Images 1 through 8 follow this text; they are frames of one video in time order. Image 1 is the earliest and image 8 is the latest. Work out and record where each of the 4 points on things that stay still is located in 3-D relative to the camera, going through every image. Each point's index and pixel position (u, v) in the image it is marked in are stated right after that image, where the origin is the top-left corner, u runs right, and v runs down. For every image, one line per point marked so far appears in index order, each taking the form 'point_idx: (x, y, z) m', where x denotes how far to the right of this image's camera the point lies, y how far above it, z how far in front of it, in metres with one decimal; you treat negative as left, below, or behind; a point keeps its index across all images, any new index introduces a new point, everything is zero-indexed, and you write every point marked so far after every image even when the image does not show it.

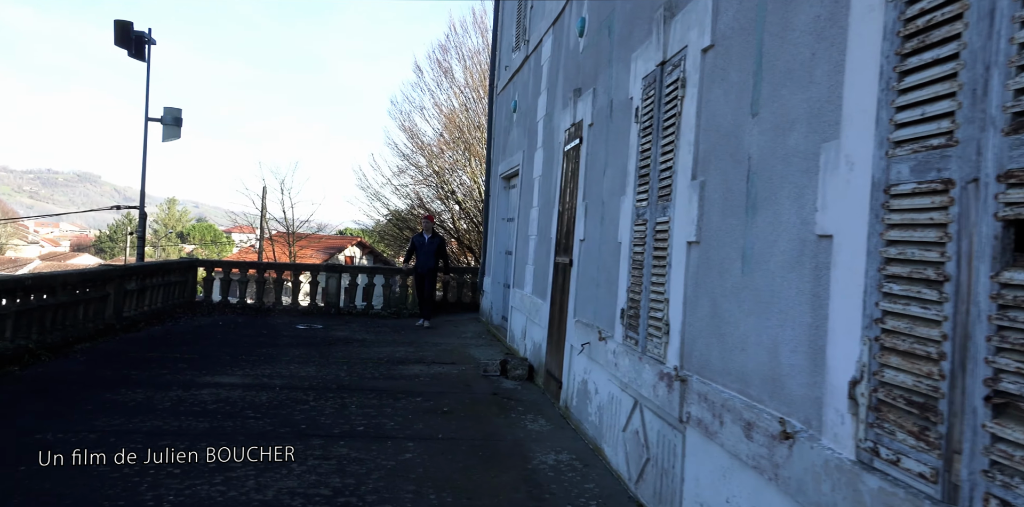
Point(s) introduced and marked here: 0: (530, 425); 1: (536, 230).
0: (+0.1, -1.1, +5.6) m
1: (+0.2, +0.2, +9.9) m
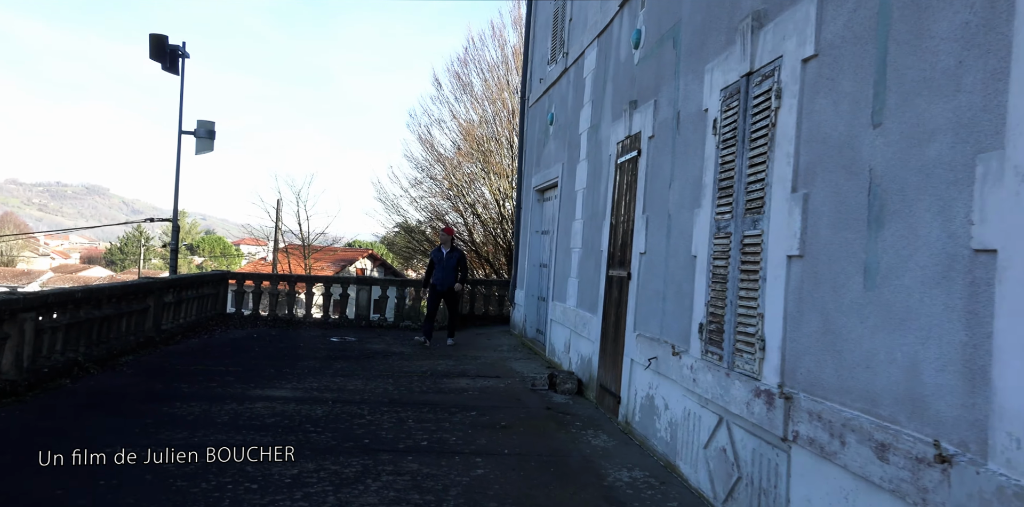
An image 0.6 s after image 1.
0: (+0.5, -1.1, +5.5) m
1: (+0.7, +0.1, +9.8) m
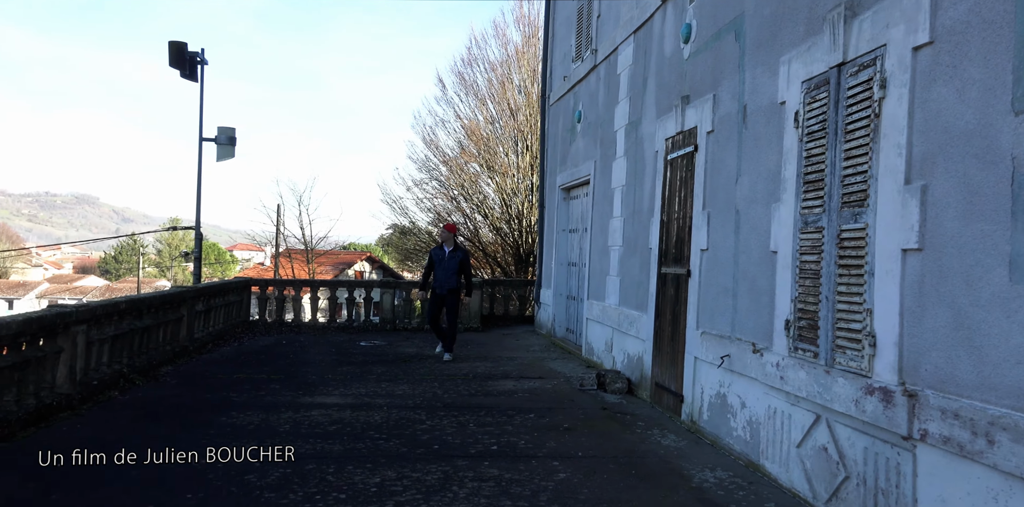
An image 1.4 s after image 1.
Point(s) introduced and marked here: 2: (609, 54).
0: (+0.9, -1.1, +5.5) m
1: (+1.1, +0.1, +9.7) m
2: (+1.2, +2.5, +11.2) m
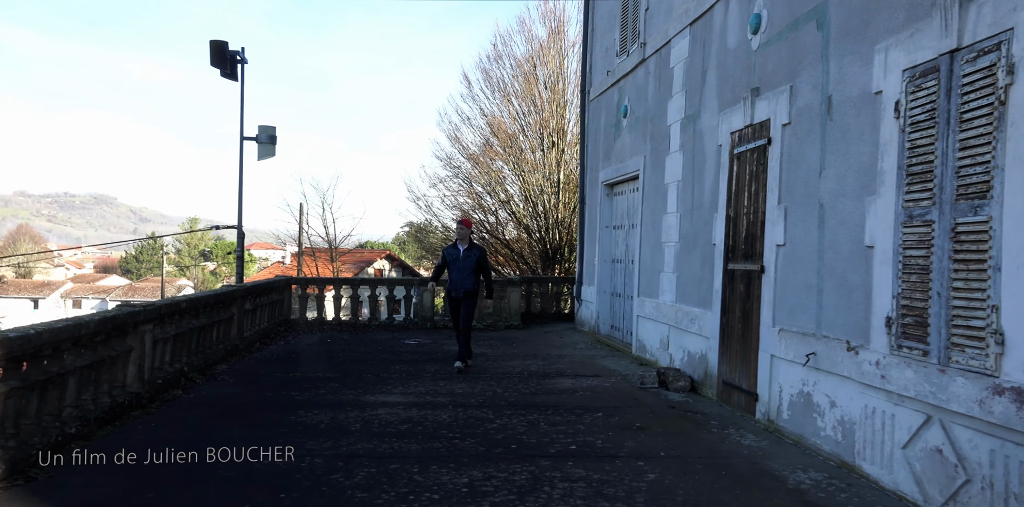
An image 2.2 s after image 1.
0: (+1.4, -1.1, +5.3) m
1: (+1.7, +0.2, +9.6) m
2: (+1.8, +2.5, +11.0) m
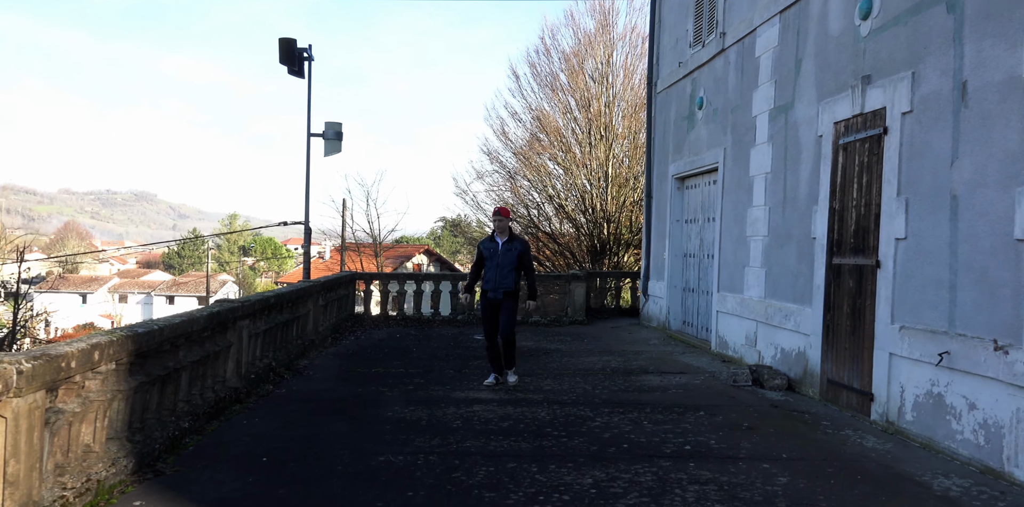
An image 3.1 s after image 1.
0: (+2.0, -1.1, +5.1) m
1: (+2.6, +0.2, +9.3) m
2: (+2.7, +2.6, +10.7) m
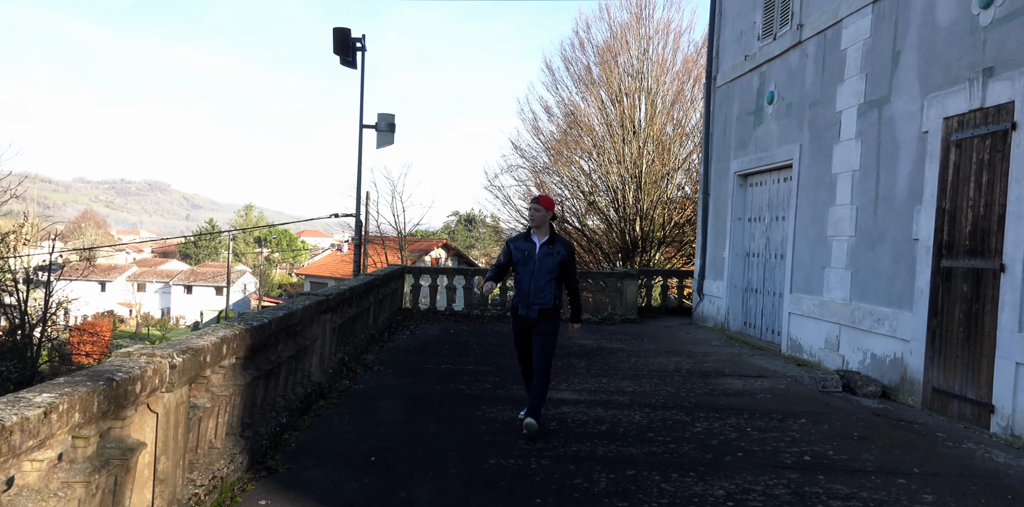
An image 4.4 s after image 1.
0: (+2.6, -1.1, +4.8) m
1: (+3.3, +0.2, +9.0) m
2: (+3.6, +2.6, +10.4) m
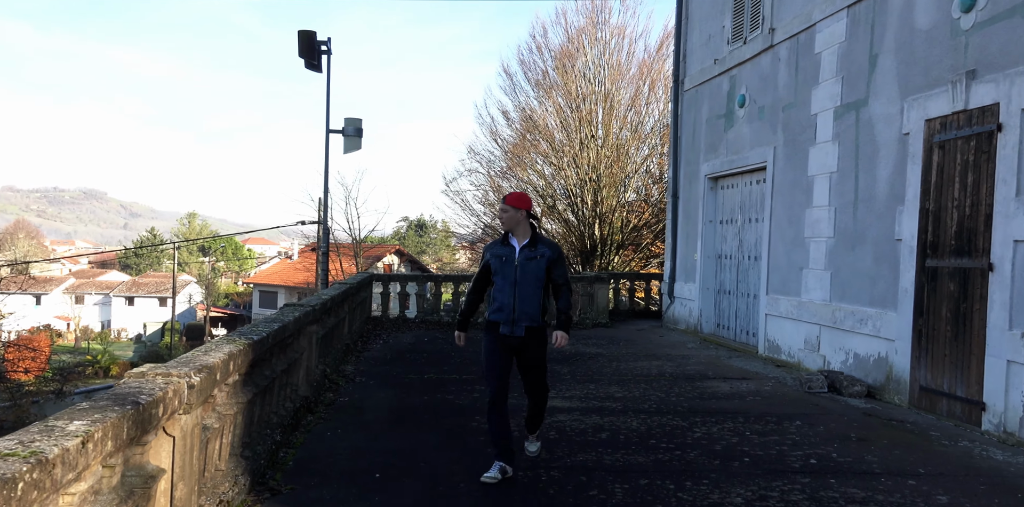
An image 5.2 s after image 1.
0: (+2.6, -1.1, +4.9) m
1: (+3.1, +0.2, +9.1) m
2: (+3.3, +2.6, +10.5) m
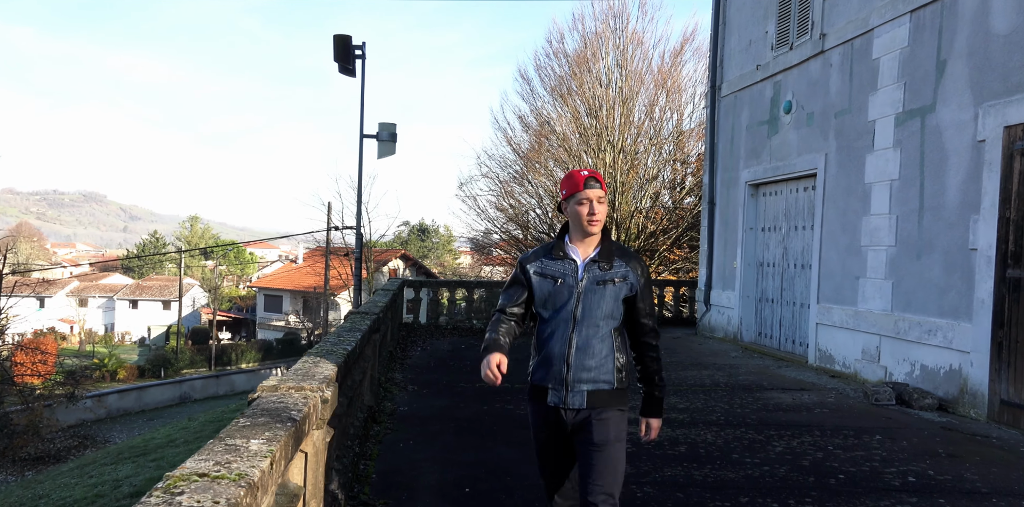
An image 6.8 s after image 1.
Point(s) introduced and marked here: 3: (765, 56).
0: (+3.0, -1.1, +4.7) m
1: (+3.7, +0.1, +8.9) m
2: (+3.9, +2.5, +10.3) m
3: (+3.9, +2.9, +13.5) m
